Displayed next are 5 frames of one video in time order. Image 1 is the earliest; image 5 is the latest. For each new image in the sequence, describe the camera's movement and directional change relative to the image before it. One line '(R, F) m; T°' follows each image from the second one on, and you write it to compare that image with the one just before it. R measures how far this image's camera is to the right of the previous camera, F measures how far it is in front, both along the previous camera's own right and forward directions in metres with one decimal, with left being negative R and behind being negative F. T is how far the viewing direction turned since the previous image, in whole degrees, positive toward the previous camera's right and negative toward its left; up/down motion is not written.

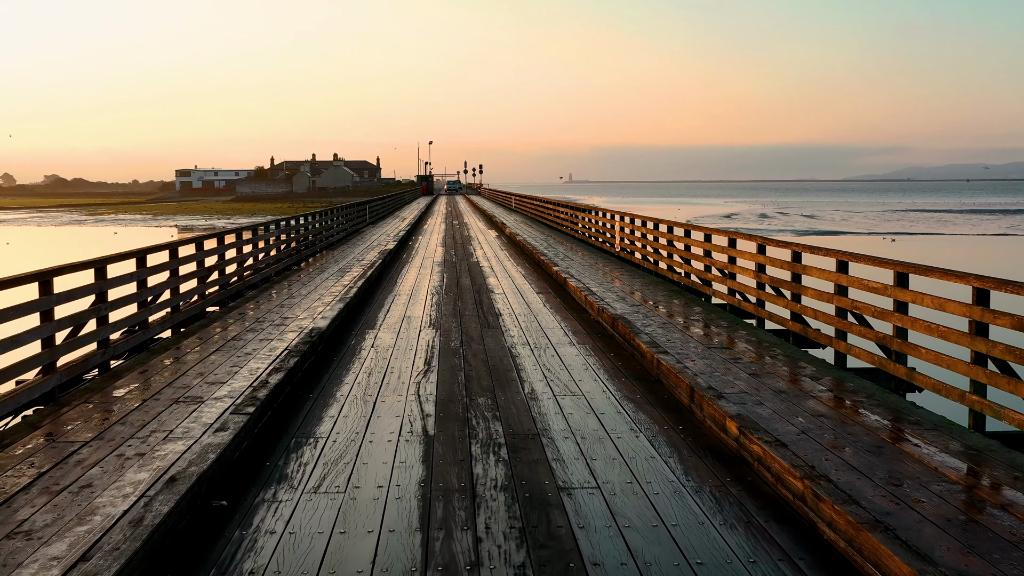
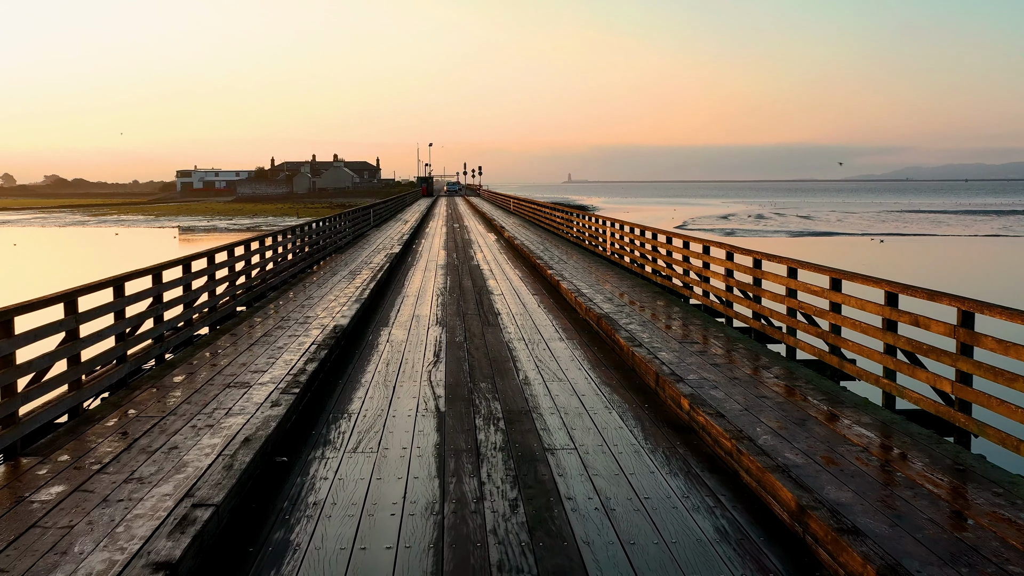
(+0.1, -0.9) m; -1°
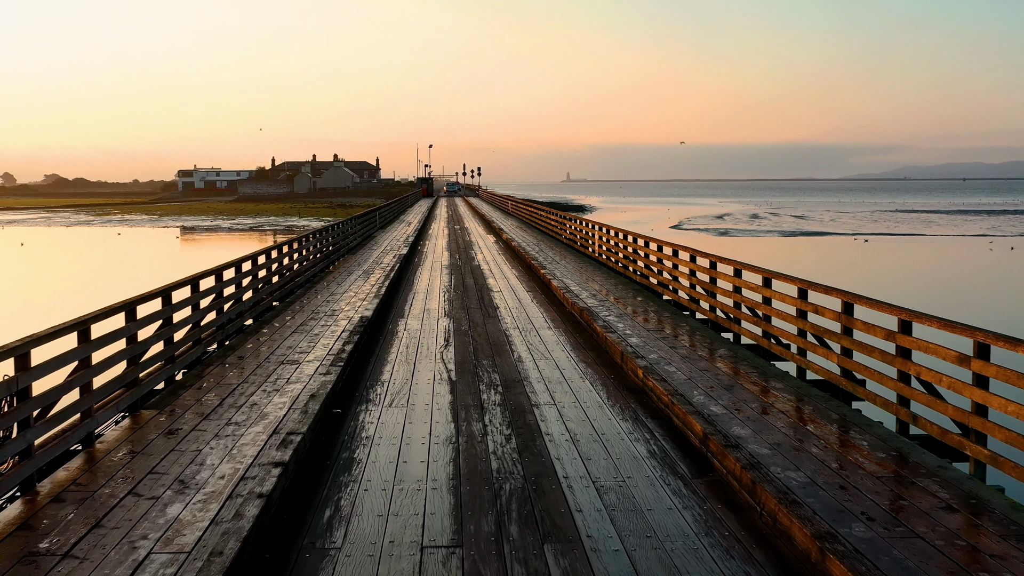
(0.0, -1.5) m; 0°
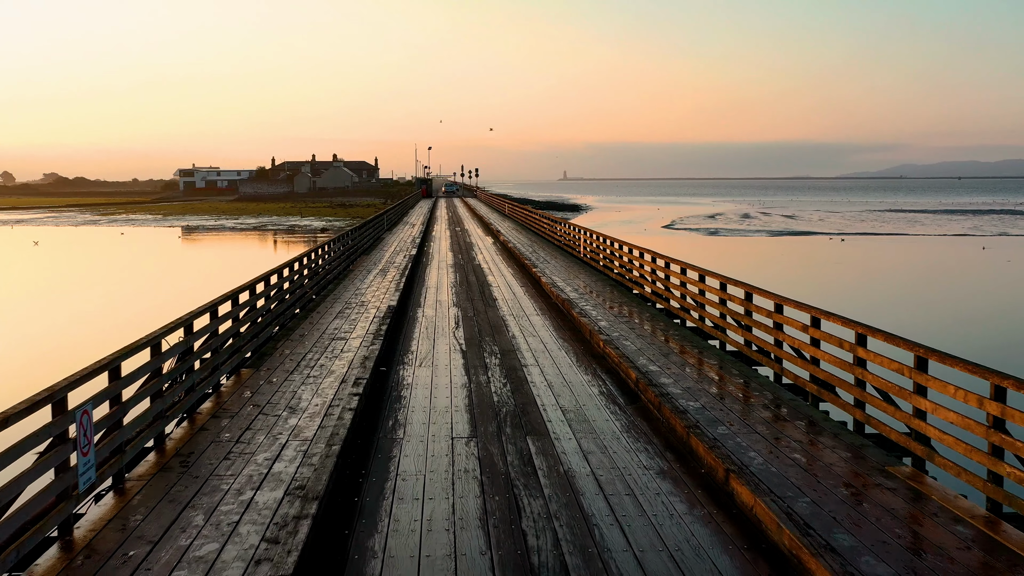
(0.0, -2.3) m; 0°
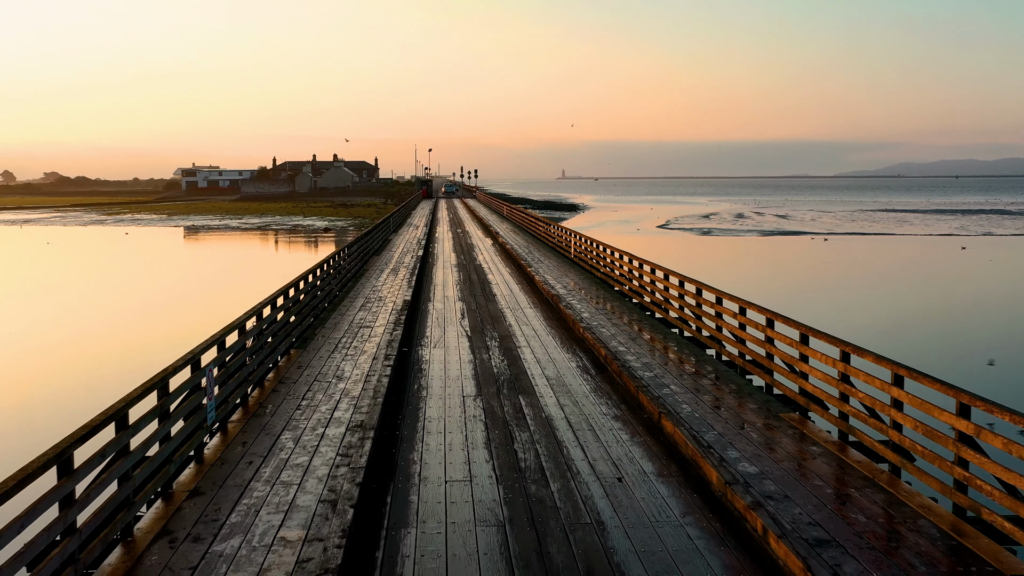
(0.0, -2.0) m; 0°
